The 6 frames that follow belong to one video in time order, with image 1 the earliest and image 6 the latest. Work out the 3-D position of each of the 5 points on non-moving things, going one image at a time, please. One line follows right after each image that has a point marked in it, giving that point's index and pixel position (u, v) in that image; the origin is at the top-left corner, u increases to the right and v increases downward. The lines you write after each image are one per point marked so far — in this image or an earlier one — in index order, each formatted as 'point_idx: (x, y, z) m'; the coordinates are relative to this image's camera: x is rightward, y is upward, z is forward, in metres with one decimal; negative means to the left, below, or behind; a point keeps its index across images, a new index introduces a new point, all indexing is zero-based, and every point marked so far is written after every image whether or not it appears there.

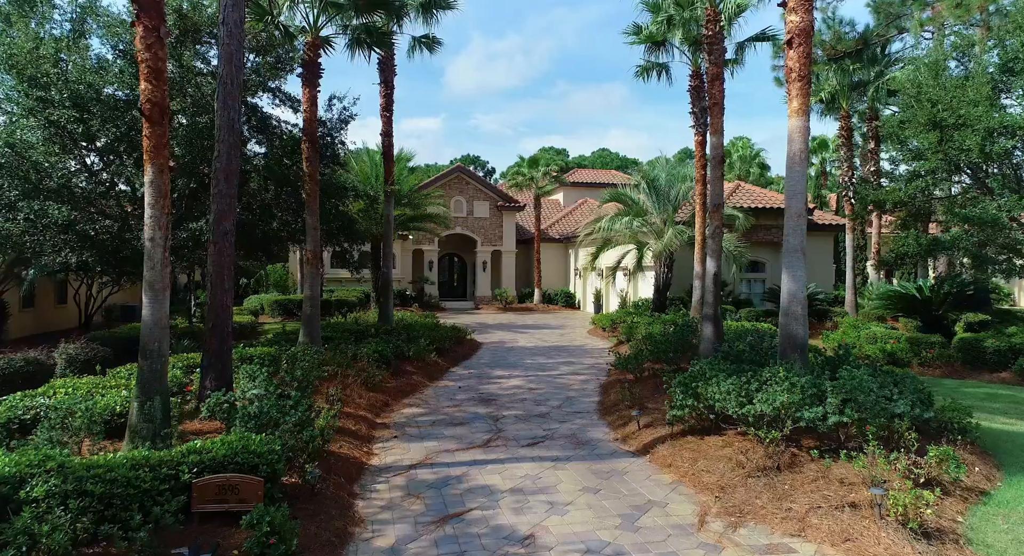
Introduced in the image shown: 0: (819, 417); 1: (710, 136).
0: (+2.8, -1.3, +6.2) m
1: (+3.4, +2.4, +11.7) m
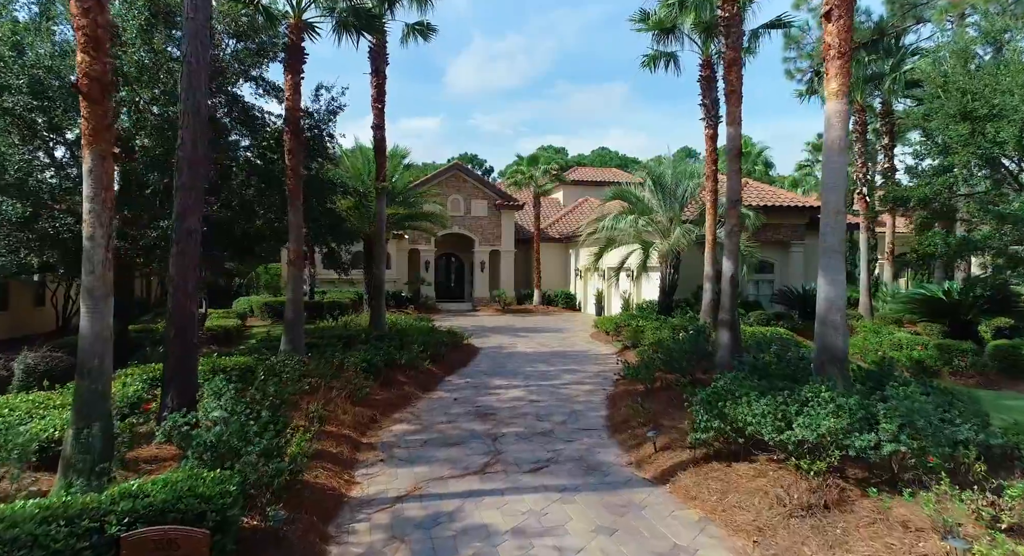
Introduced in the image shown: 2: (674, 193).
0: (+2.8, -1.3, +5.3) m
1: (+3.4, +2.4, +10.8) m
2: (+4.6, +2.4, +19.3) m
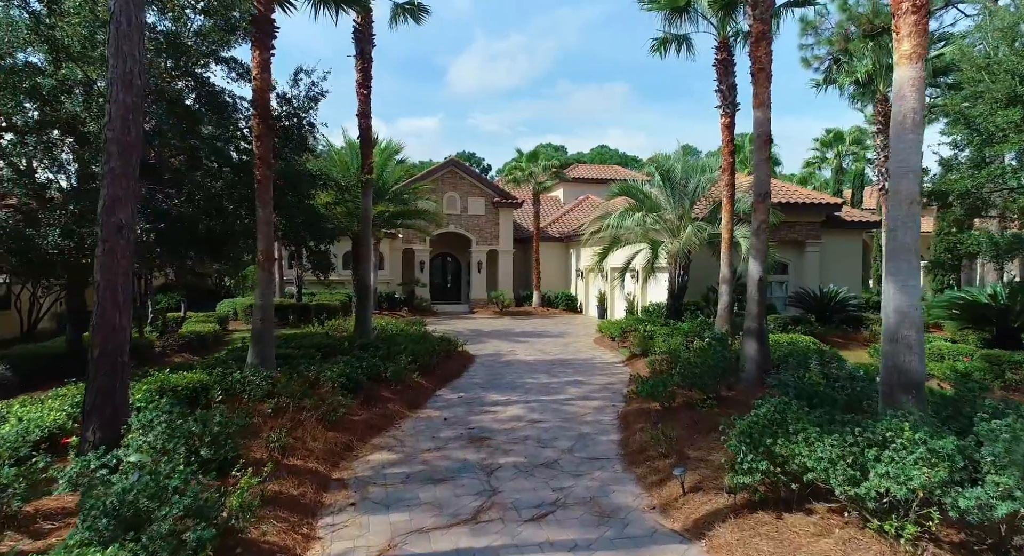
0: (+2.8, -1.4, +4.1) m
1: (+3.4, +2.4, +9.5) m
2: (+4.5, +2.3, +18.0) m
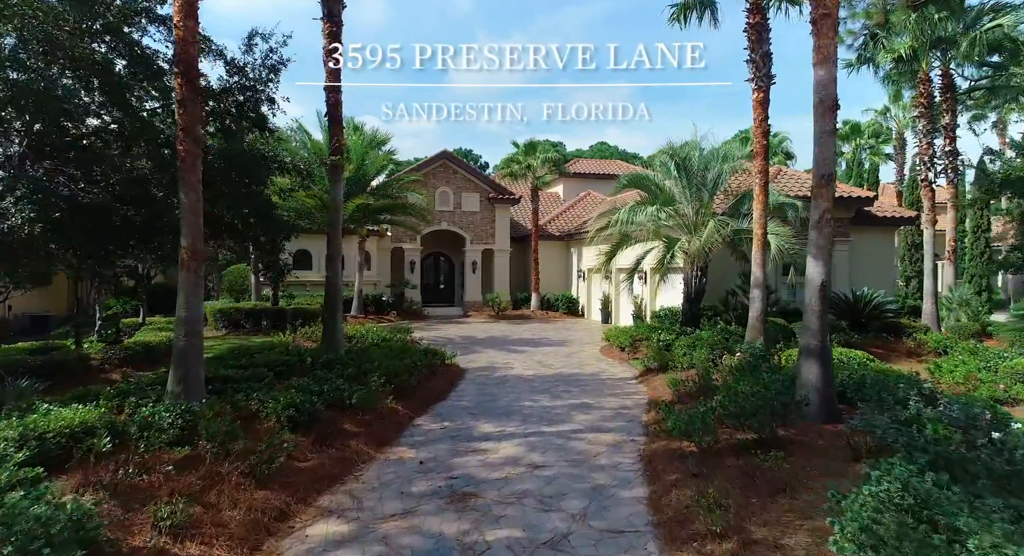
0: (+2.8, -1.4, +2.0) m
1: (+3.3, +2.3, +7.5) m
2: (+4.5, +2.3, +15.9) m
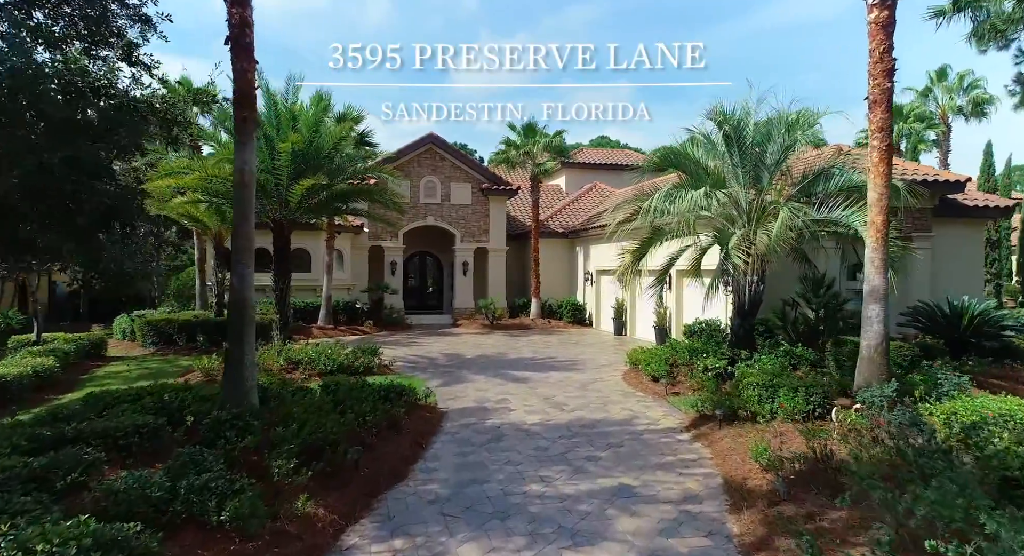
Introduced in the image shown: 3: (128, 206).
0: (+2.8, -1.5, -1.9) m
1: (+3.3, +2.2, +3.6) m
2: (+4.4, +2.2, +12.1) m
3: (-3.5, +0.6, +6.6) m
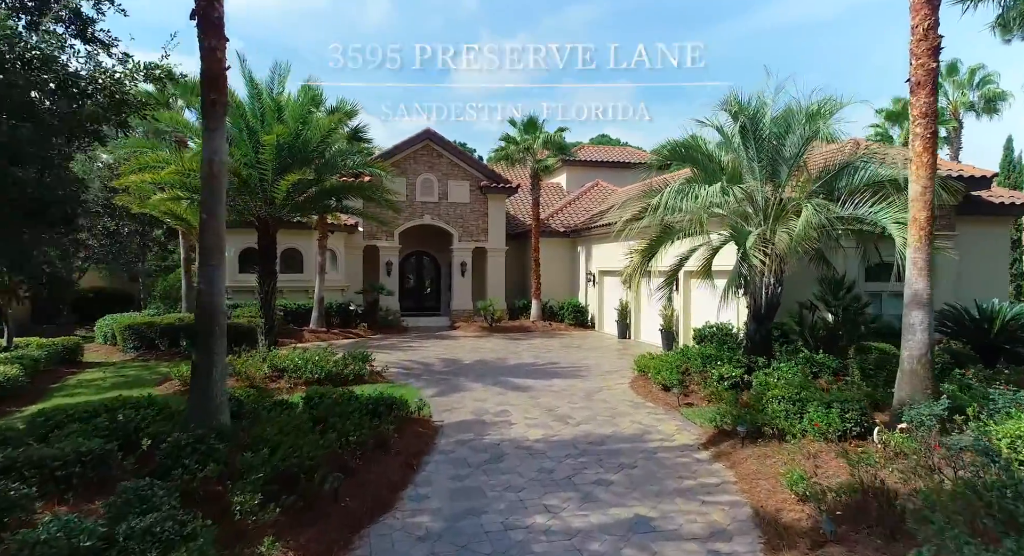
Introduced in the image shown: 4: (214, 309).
0: (+2.8, -1.6, -2.7) m
1: (+3.3, +2.2, +2.8) m
2: (+4.4, +2.1, +11.2) m
3: (-3.5, +0.6, +5.8) m
4: (-3.1, -0.2, +7.1) m
